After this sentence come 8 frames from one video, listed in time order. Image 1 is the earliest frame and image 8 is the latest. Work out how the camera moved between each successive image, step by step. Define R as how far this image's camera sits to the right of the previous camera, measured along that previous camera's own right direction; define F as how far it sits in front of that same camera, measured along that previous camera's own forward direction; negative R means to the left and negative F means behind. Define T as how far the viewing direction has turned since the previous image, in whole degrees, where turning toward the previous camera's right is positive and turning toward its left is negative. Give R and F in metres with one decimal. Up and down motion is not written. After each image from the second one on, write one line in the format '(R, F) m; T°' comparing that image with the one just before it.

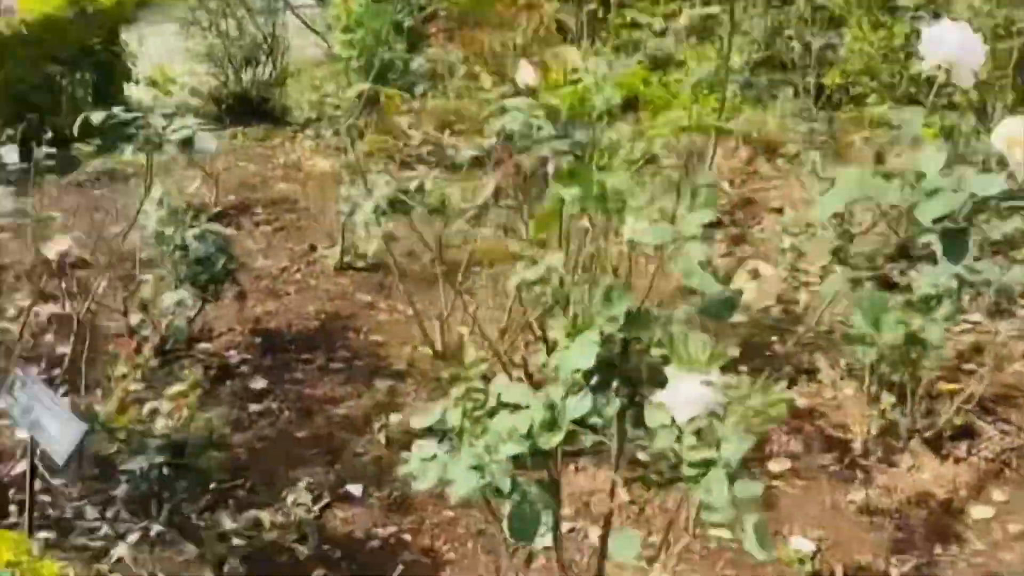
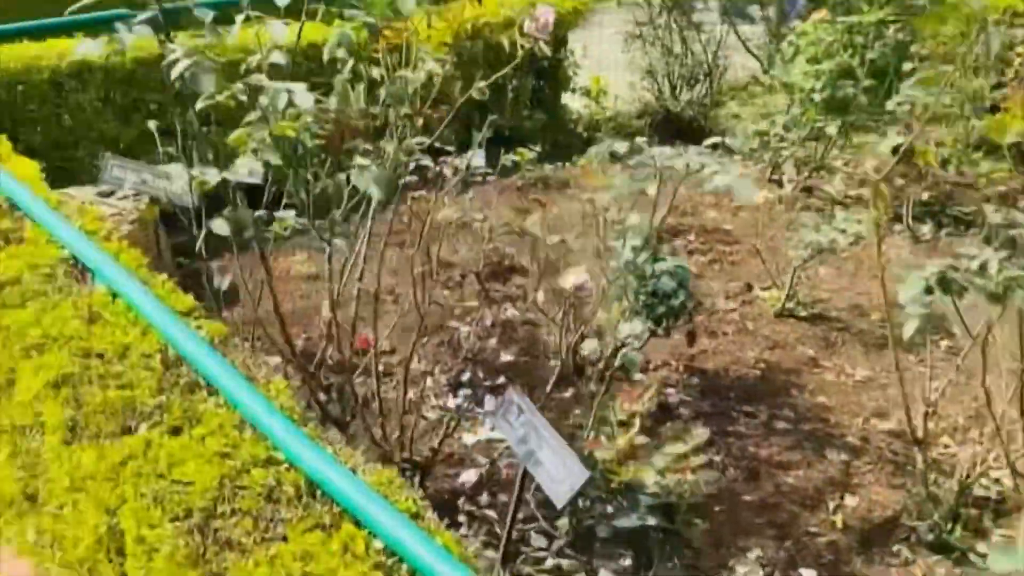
(-0.4, +0.1) m; -17°
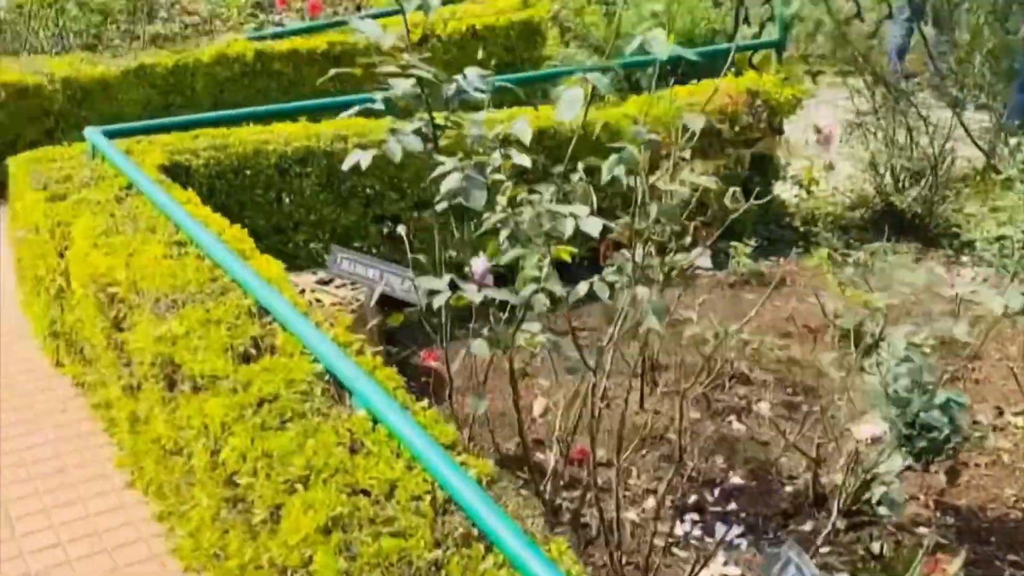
(-0.2, +0.1) m; -8°
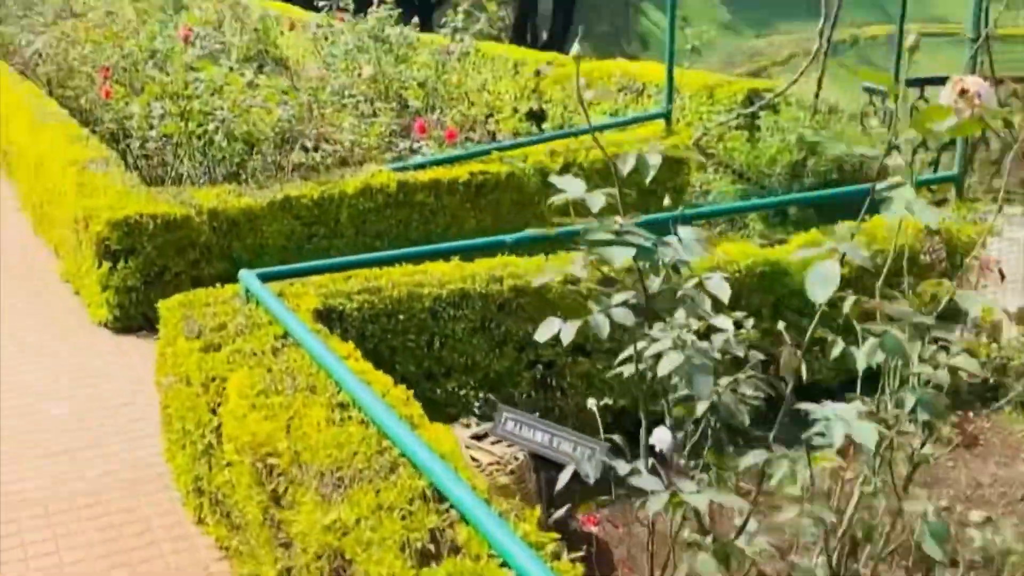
(-0.2, +0.2) m; -6°
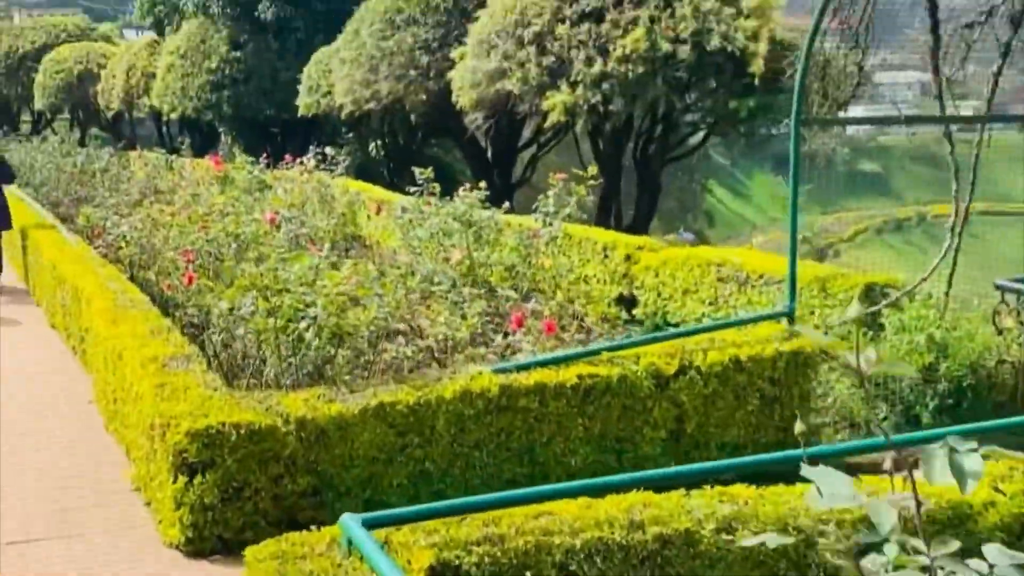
(-0.2, +0.4) m; -3°
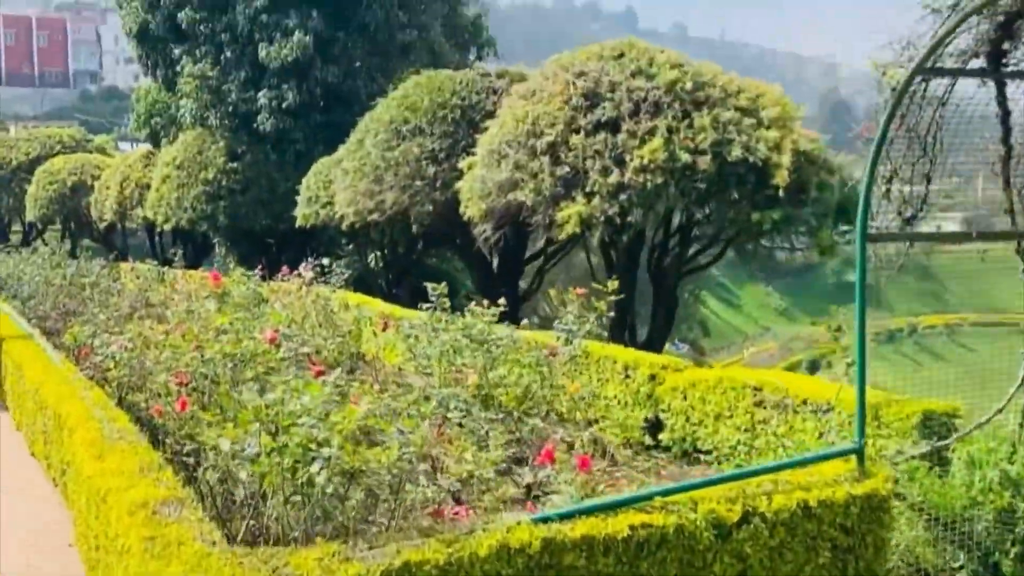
(-0.2, +0.5) m; +1°
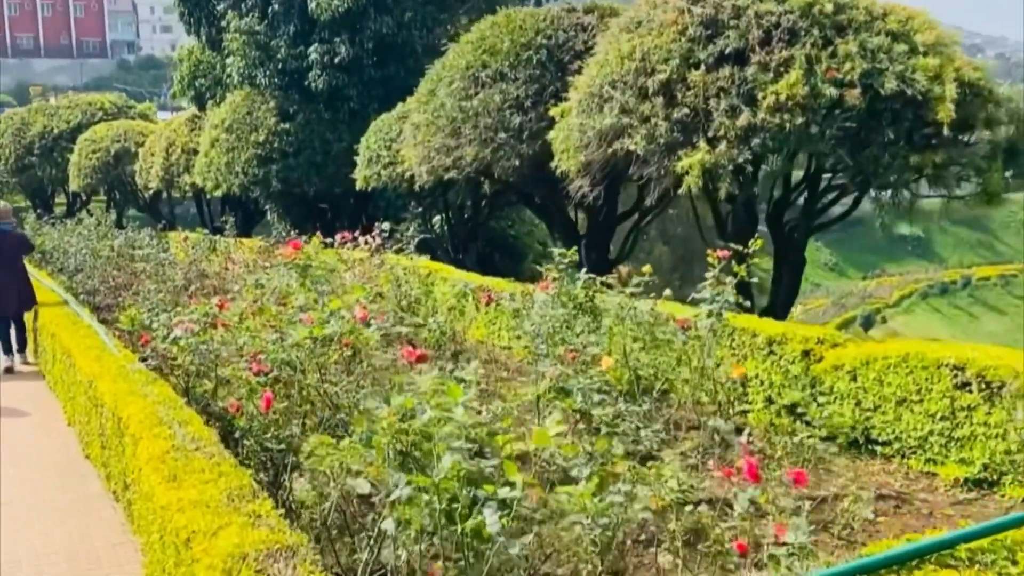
(-0.5, +1.2) m; -2°
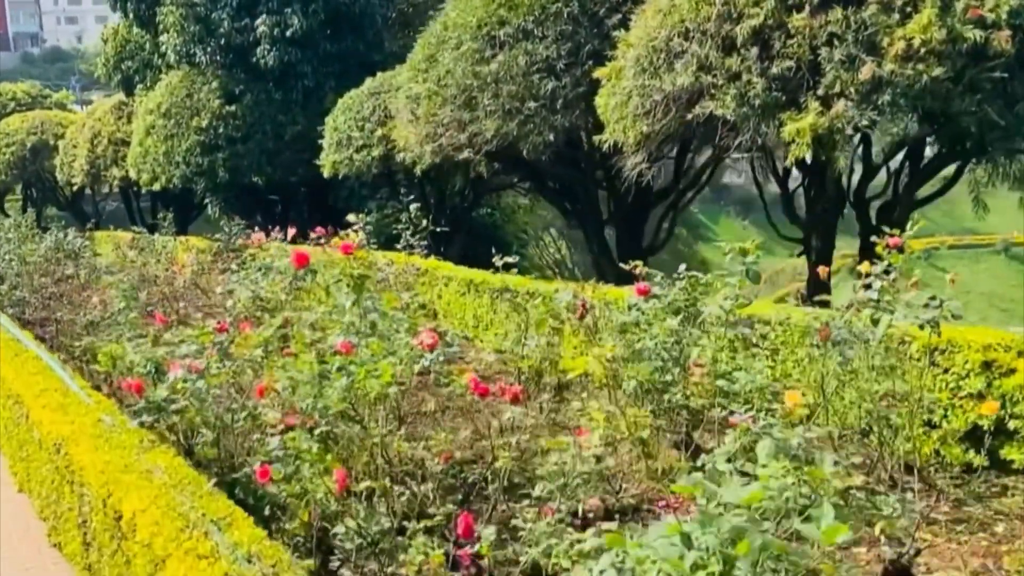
(-0.8, +1.6) m; +4°
